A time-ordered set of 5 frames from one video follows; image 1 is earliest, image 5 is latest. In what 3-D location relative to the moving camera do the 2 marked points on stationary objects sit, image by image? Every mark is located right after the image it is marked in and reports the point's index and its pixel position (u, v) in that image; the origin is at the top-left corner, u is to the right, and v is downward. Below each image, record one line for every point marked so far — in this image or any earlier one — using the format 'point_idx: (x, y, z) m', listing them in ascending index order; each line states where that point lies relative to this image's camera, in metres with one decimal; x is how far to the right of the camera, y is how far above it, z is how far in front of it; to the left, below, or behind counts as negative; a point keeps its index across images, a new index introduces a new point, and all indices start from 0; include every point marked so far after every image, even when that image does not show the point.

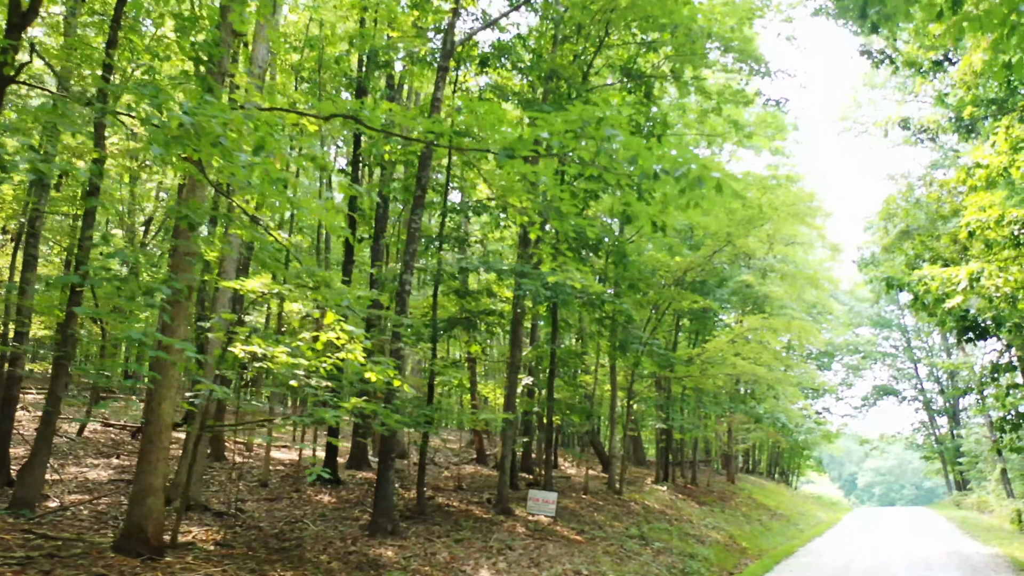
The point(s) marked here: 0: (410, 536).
0: (-1.1, -2.6, +8.7) m
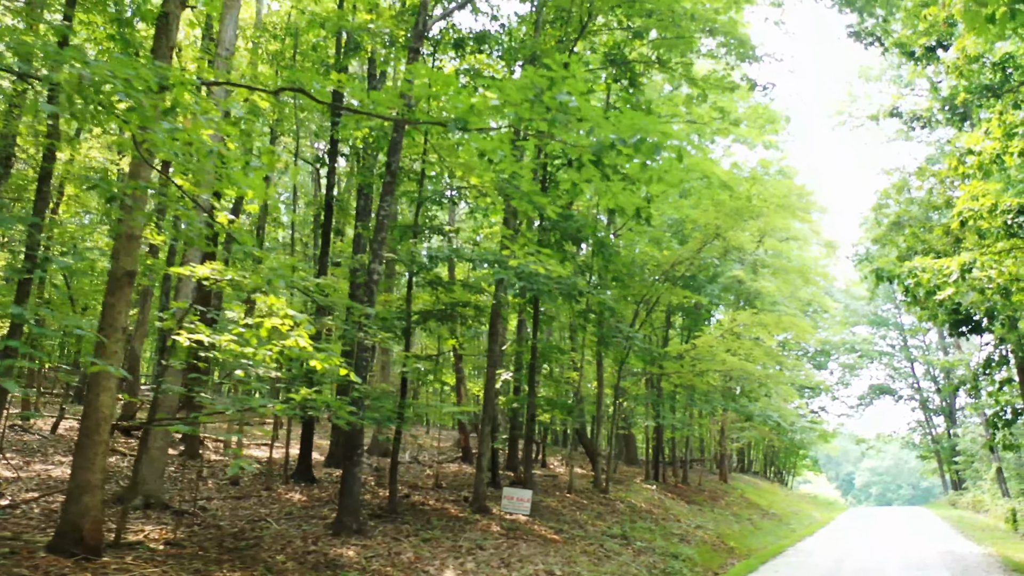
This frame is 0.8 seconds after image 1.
0: (-1.4, -2.4, +8.4) m
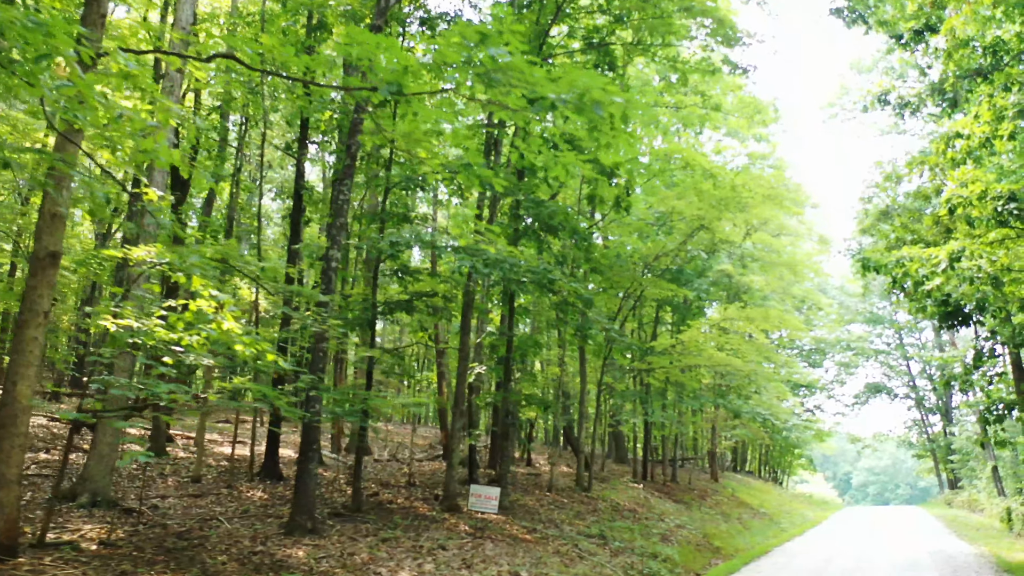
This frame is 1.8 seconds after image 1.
0: (-1.7, -2.3, +8.0) m
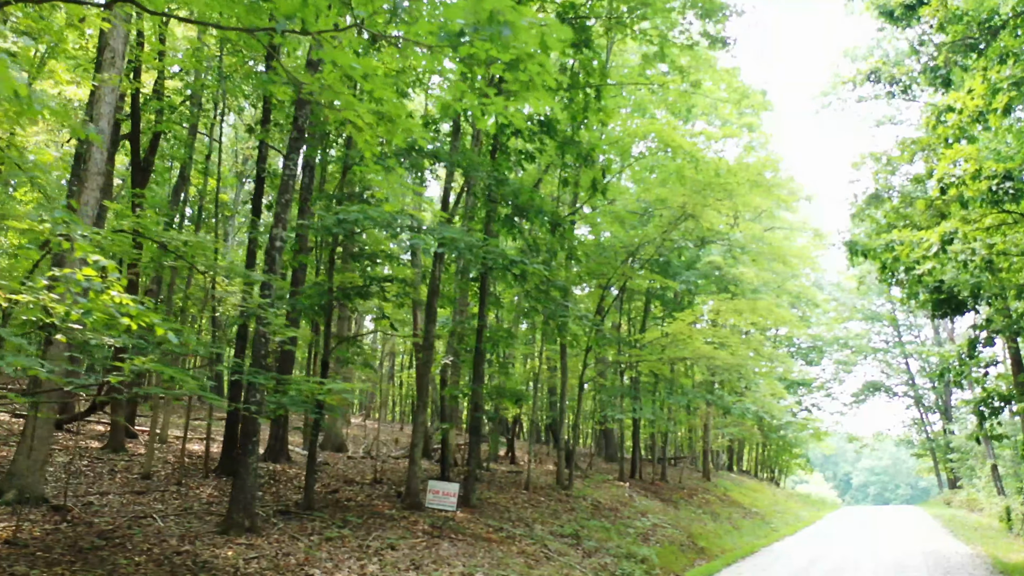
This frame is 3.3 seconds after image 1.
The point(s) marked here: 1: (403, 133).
0: (-2.1, -2.1, +7.4) m
1: (-1.2, +1.7, +9.6) m
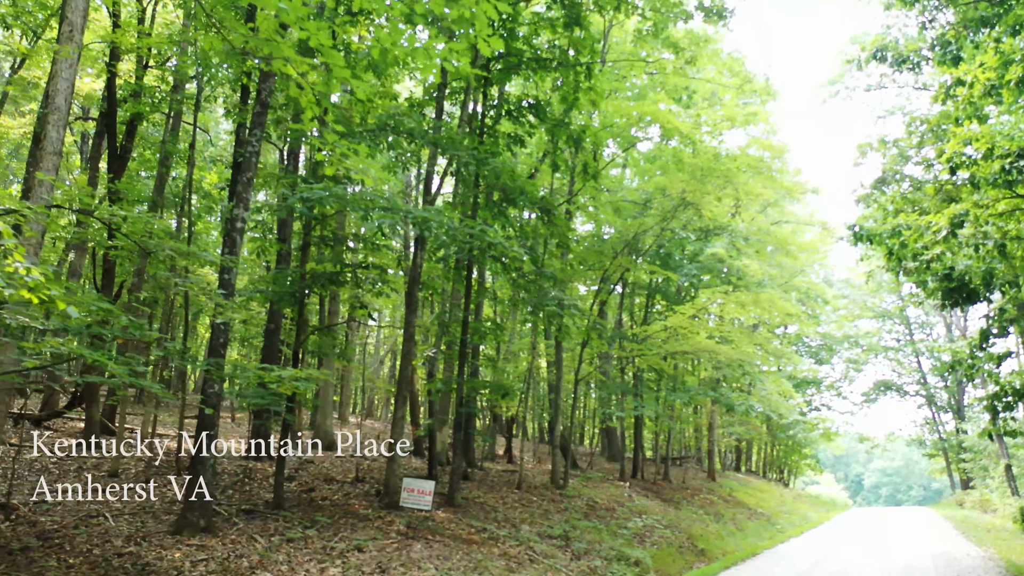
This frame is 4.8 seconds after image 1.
0: (-2.3, -2.0, +6.9) m
1: (-1.4, +1.9, +9.1) m
